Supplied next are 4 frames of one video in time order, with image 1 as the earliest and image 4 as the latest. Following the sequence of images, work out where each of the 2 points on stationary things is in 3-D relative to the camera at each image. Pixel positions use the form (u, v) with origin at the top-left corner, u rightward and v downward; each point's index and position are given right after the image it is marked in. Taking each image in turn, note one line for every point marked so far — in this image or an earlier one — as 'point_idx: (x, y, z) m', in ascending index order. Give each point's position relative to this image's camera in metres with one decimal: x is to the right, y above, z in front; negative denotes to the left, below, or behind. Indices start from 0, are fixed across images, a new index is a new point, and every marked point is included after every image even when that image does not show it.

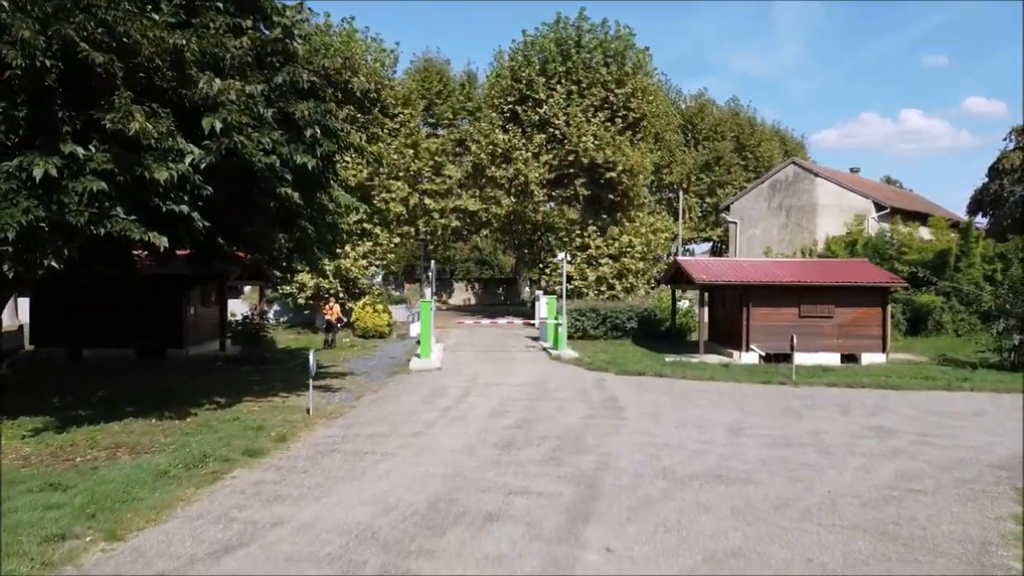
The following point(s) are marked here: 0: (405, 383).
0: (-1.4, -1.2, +16.6) m
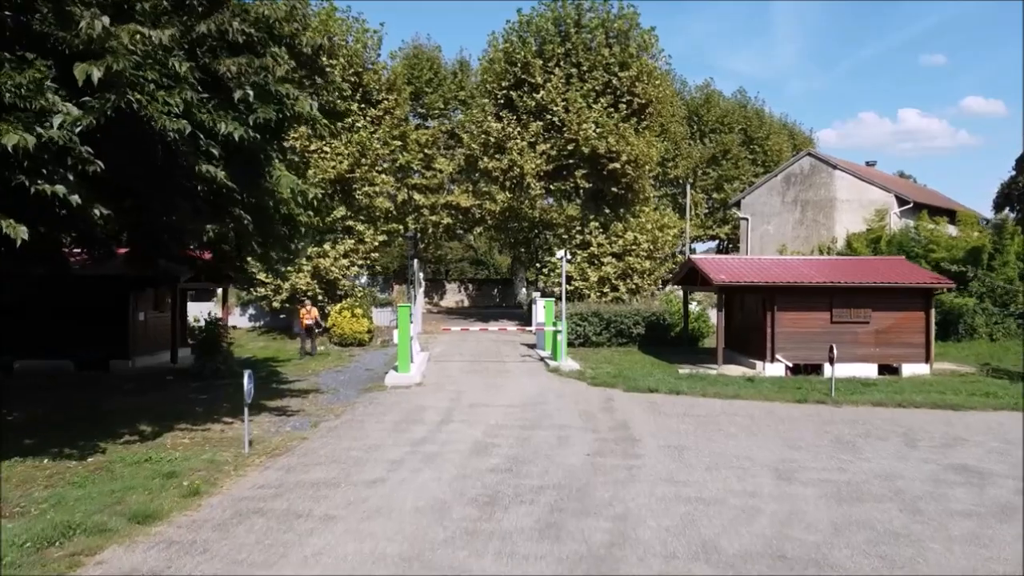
0: (-1.5, -1.2, +14.1) m
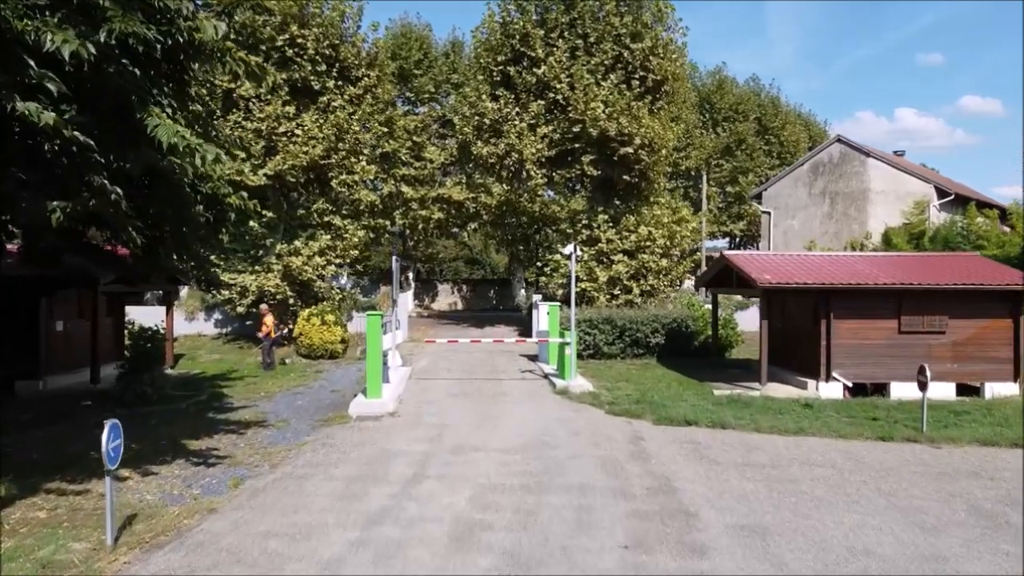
0: (-1.5, -1.3, +10.7) m
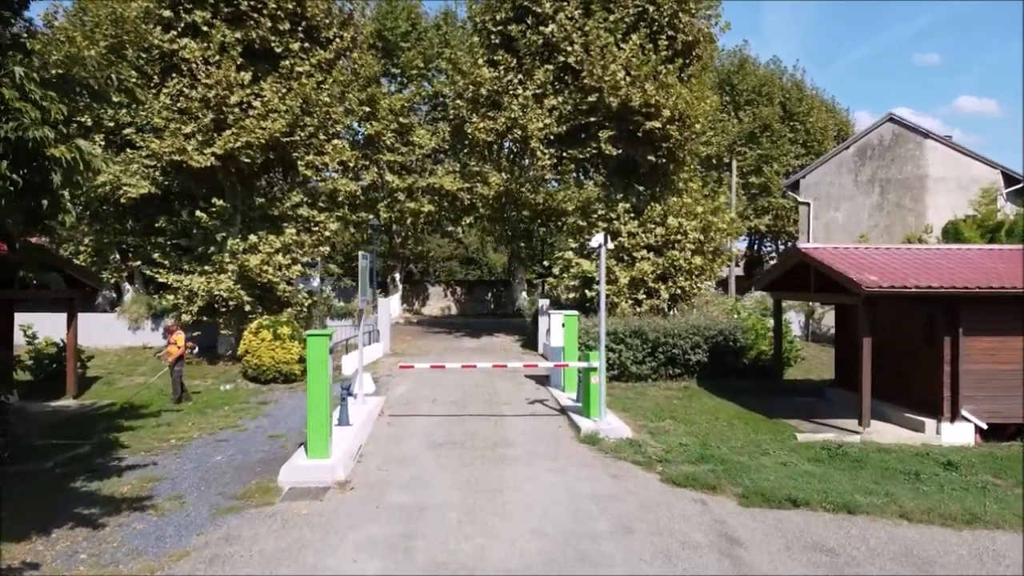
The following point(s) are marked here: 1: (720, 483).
0: (-1.4, -1.3, +6.4) m
1: (+1.3, -1.3, +8.6) m
